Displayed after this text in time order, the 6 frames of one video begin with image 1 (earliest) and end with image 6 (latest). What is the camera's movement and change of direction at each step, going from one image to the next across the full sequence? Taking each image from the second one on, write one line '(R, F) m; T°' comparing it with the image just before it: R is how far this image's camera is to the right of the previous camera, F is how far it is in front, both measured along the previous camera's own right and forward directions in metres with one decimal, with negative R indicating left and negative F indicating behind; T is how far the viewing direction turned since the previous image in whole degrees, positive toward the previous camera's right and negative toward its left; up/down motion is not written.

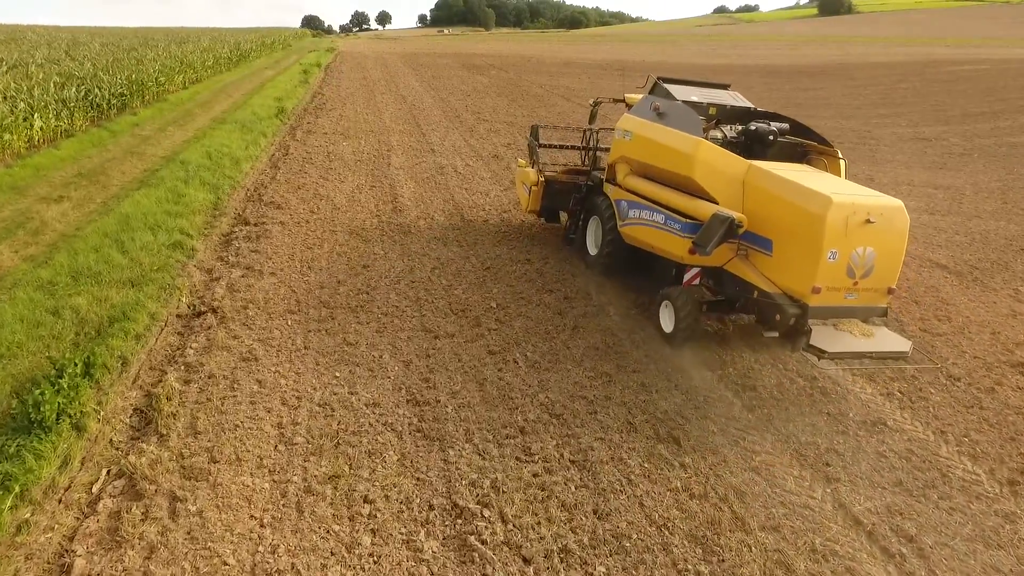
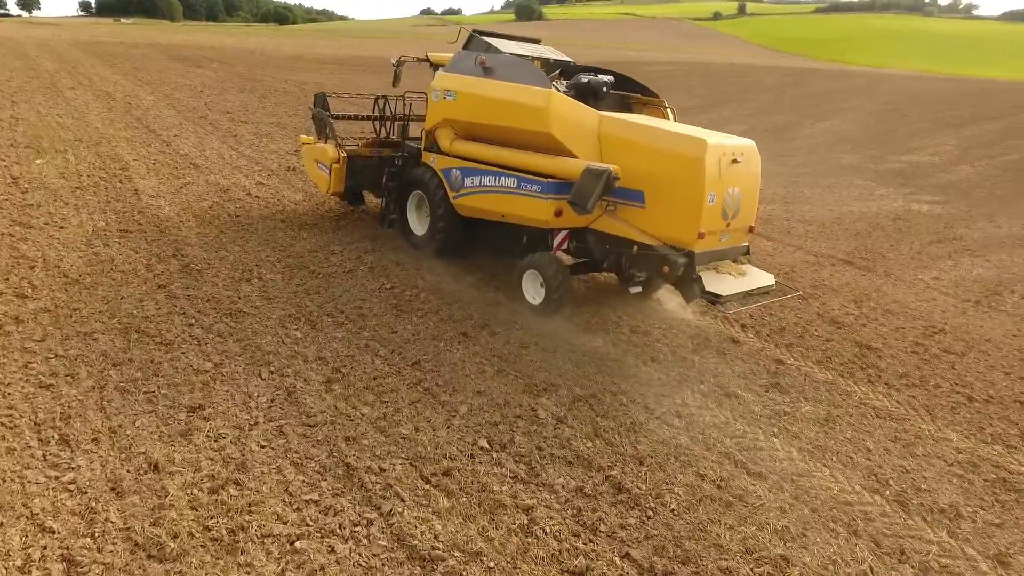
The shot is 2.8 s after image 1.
(-1.4, +3.2) m; +24°
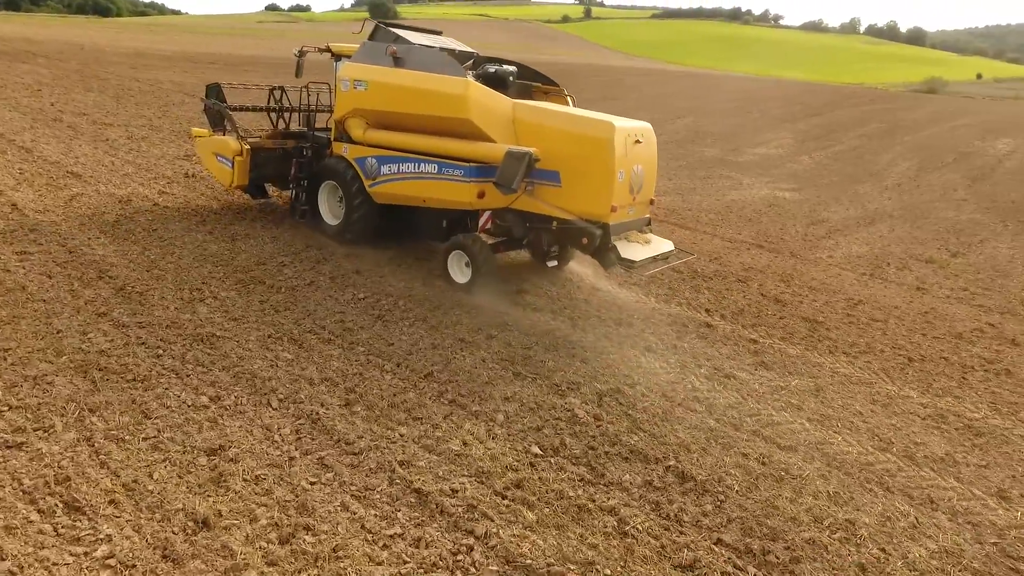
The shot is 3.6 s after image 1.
(-1.0, +0.2) m; +12°
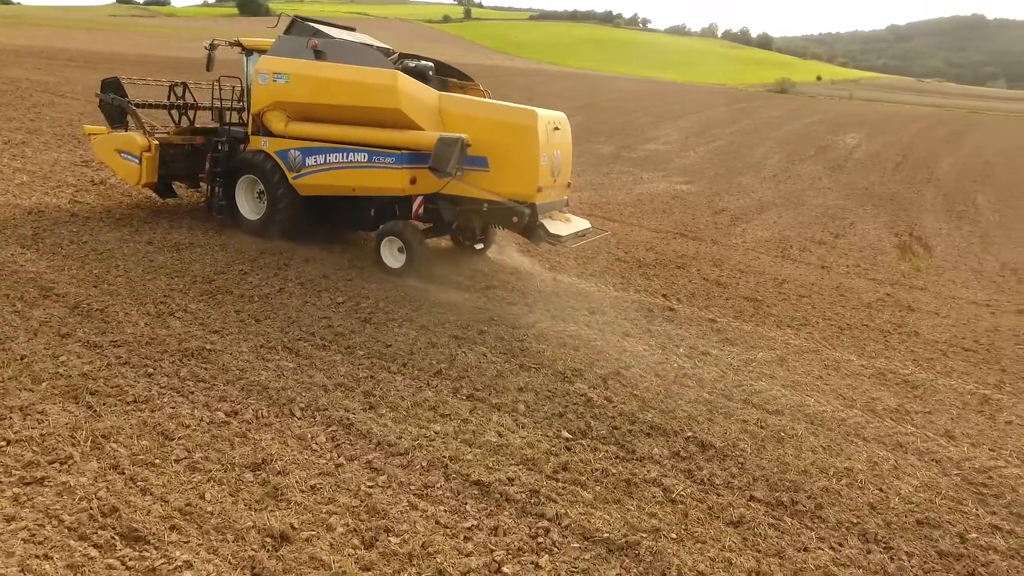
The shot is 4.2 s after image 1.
(-0.8, 0.0) m; +10°
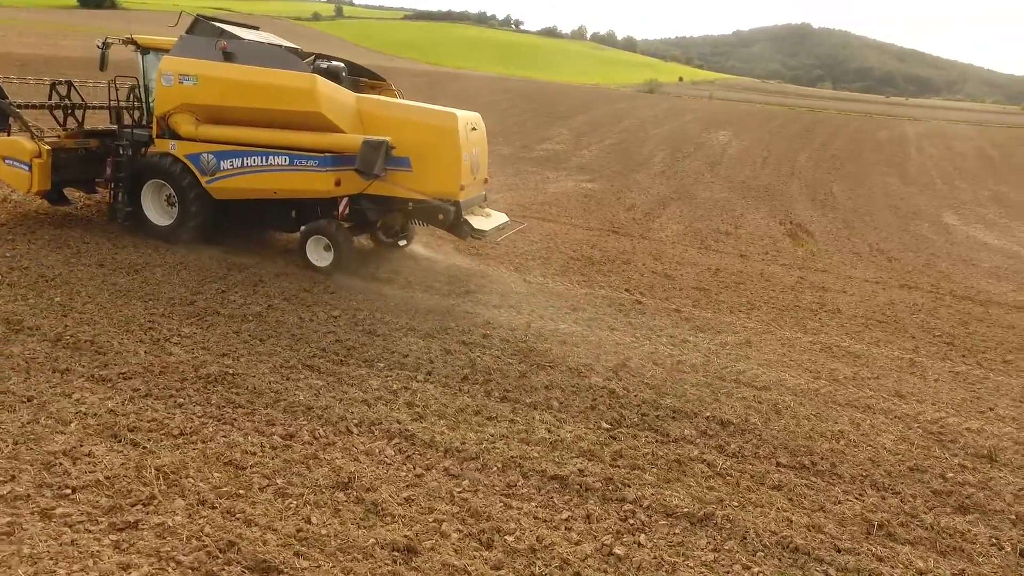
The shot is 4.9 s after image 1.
(-0.9, -0.1) m; +10°
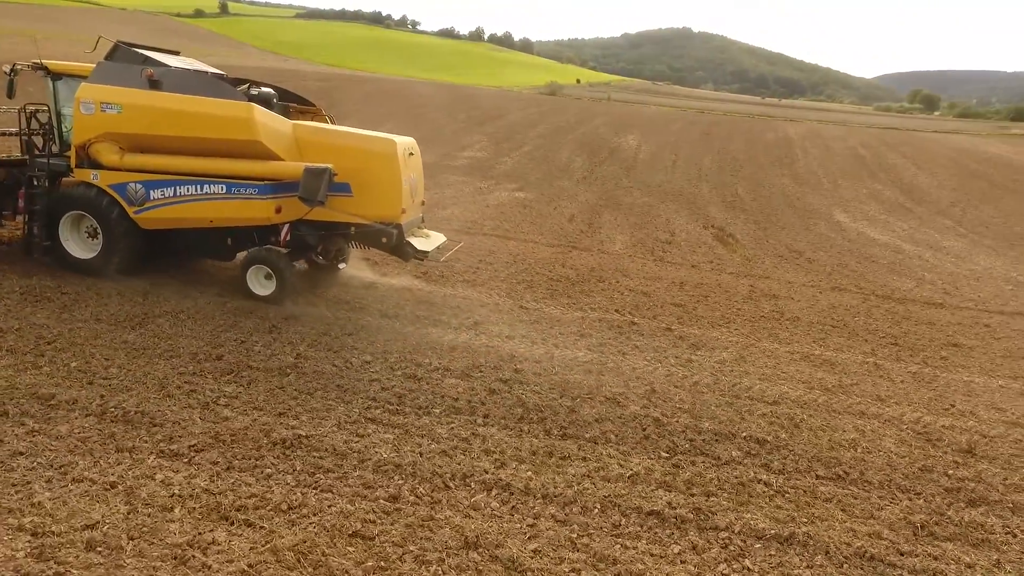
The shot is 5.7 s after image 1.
(-1.0, -0.1) m; +9°
